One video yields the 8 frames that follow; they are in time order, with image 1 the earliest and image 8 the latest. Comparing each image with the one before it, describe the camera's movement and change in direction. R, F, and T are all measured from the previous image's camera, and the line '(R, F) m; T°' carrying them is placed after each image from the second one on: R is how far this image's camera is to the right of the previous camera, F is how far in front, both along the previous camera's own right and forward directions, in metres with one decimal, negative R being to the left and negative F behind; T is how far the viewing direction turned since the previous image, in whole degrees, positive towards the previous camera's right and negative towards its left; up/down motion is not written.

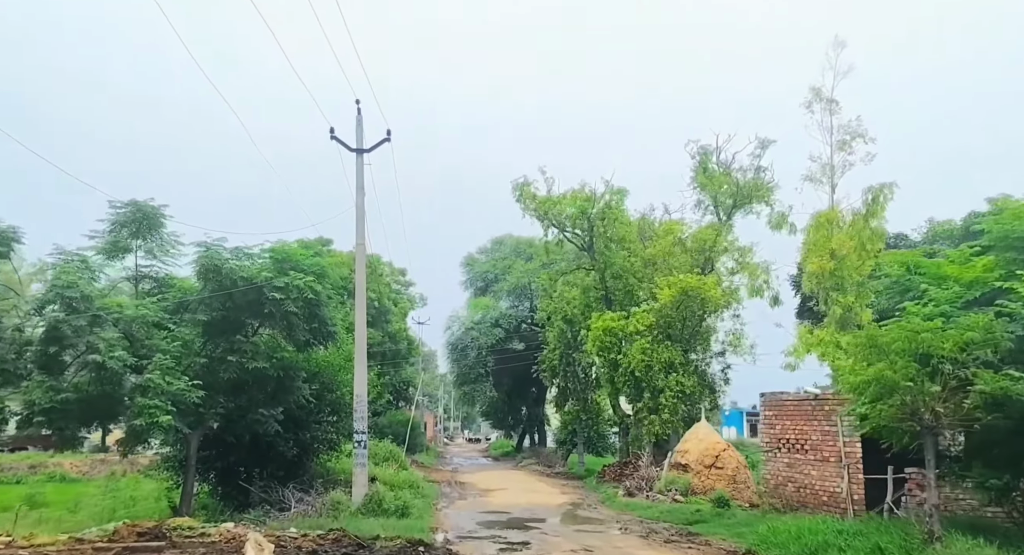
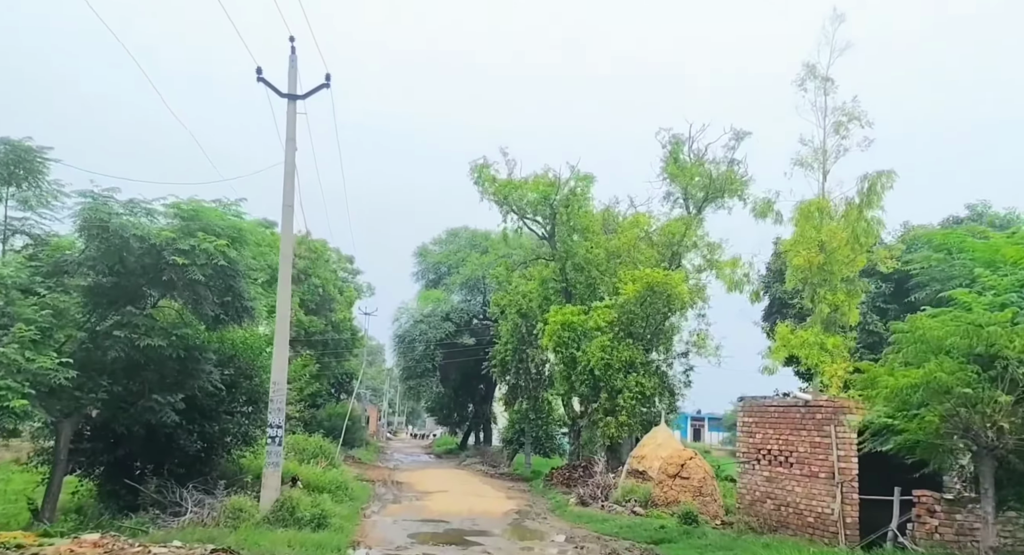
(0.0, +2.1) m; +3°
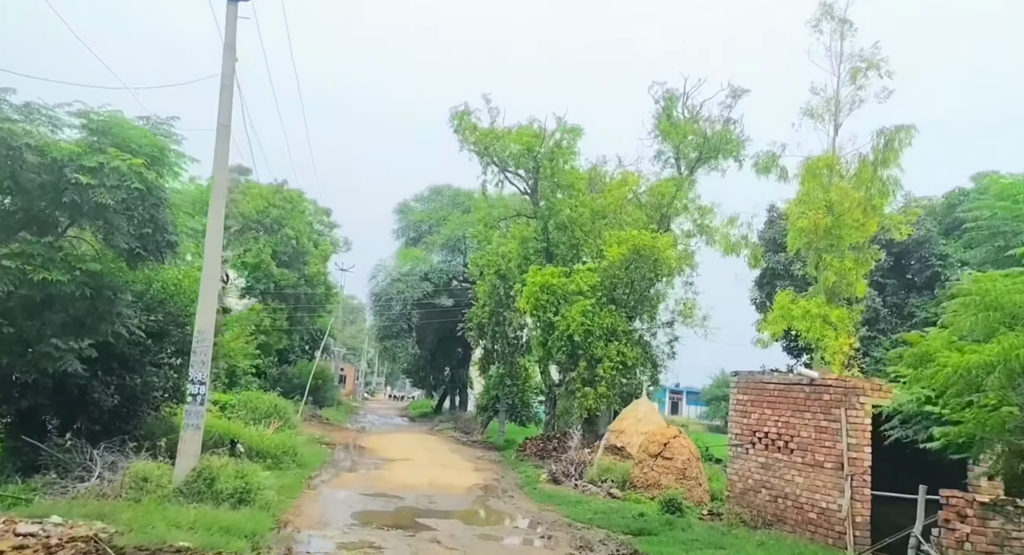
(+0.2, +1.7) m; +1°
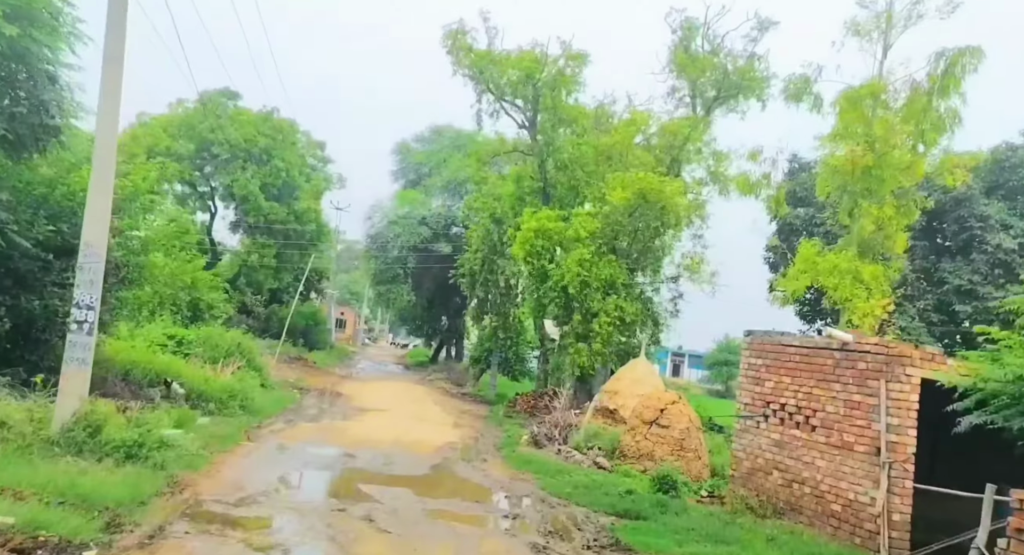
(+0.4, +2.0) m; 0°
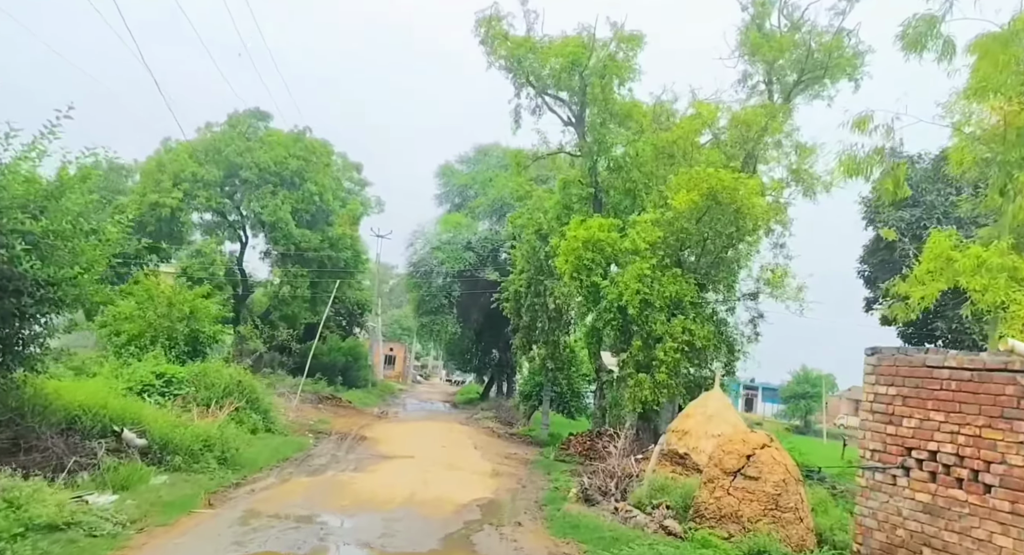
(+0.3, +3.0) m; -4°
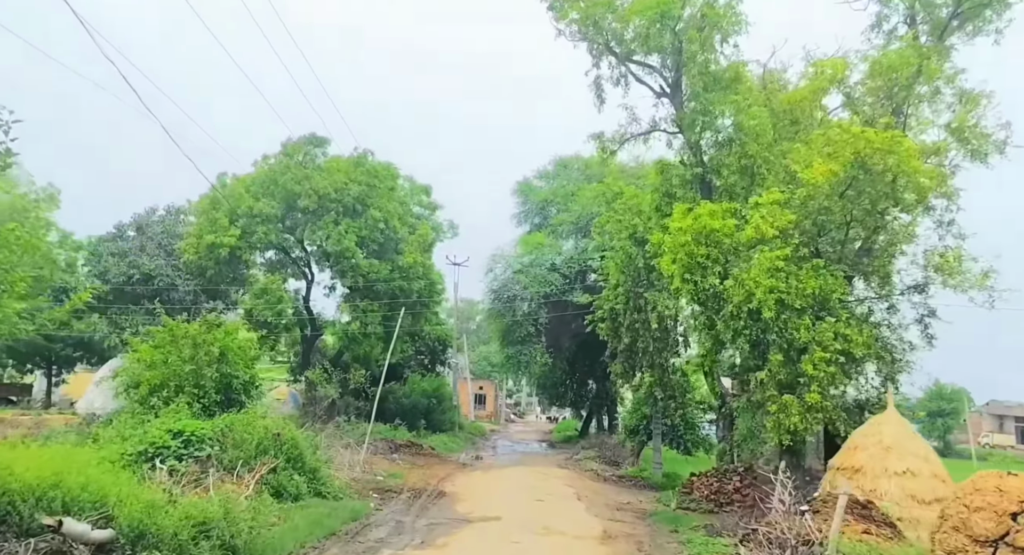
(-0.2, +3.4) m; -6°
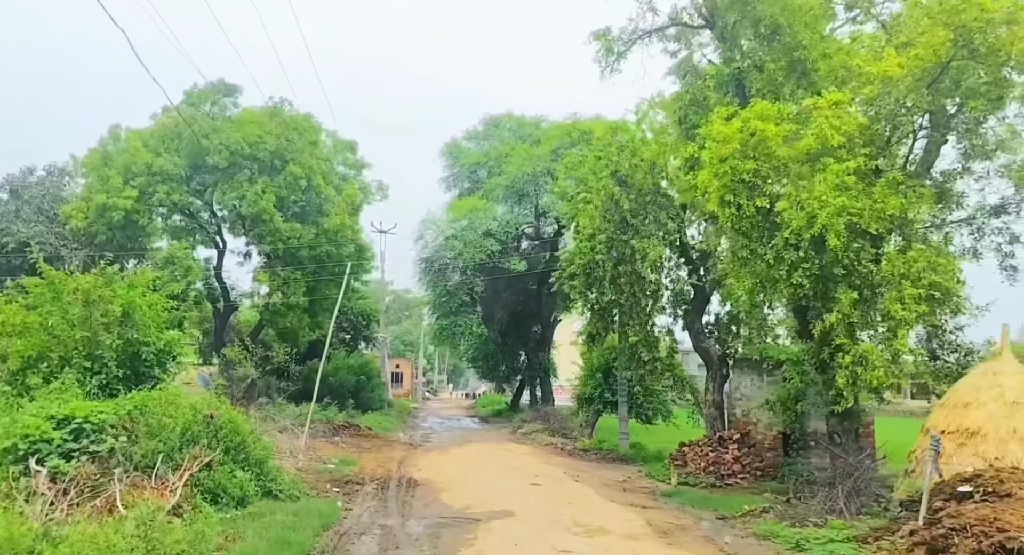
(-1.3, +3.3) m; +7°
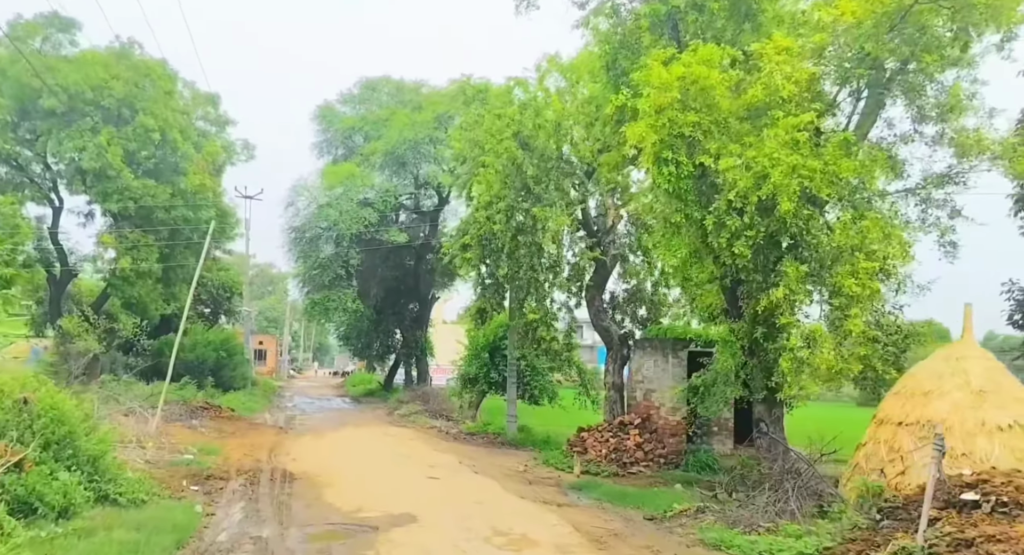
(-0.5, +1.7) m; +9°
